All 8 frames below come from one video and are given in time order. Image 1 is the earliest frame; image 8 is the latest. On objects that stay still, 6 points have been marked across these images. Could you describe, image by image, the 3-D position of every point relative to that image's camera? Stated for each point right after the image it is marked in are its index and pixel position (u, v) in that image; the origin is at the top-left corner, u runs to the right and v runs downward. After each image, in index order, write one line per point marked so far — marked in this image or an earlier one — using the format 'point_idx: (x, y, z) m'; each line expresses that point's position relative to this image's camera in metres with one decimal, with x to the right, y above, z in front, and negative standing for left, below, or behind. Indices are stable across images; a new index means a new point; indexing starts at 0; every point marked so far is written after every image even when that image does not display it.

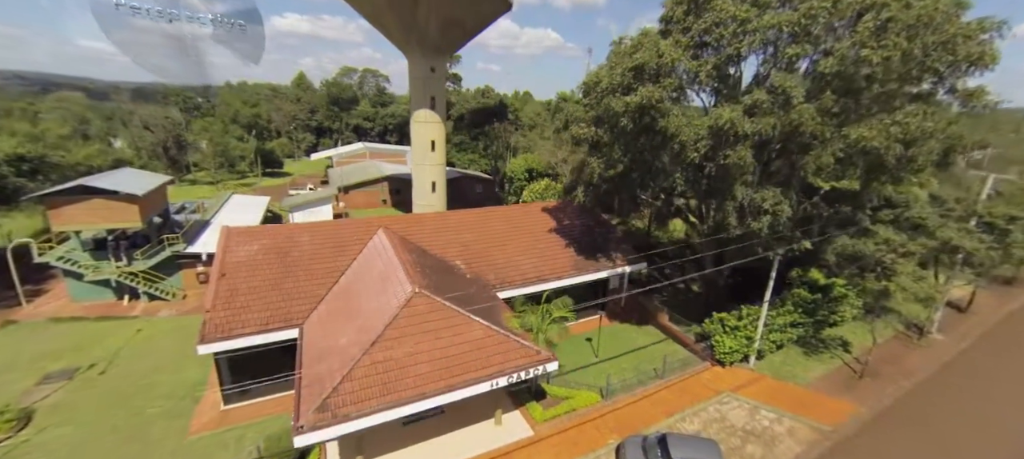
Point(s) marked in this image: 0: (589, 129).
0: (+2.5, +3.5, +14.6) m
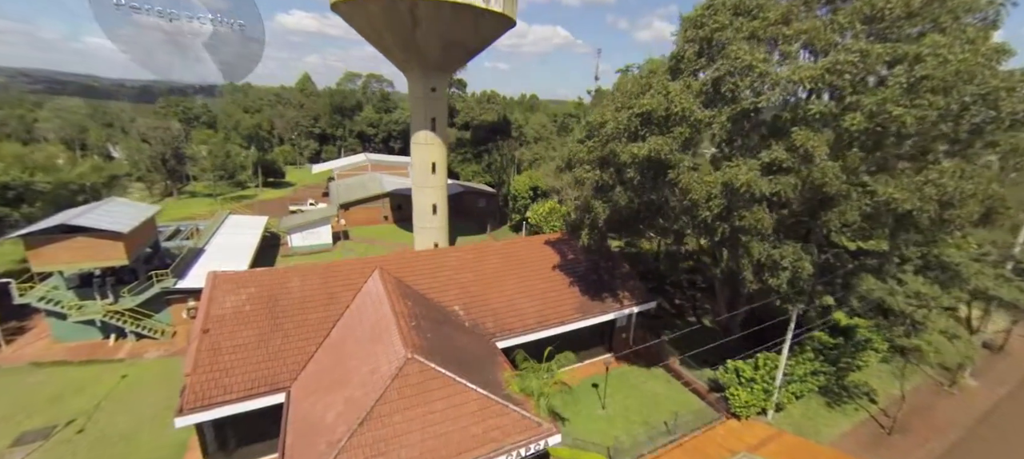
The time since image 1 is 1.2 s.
0: (+2.6, +1.9, +13.6) m
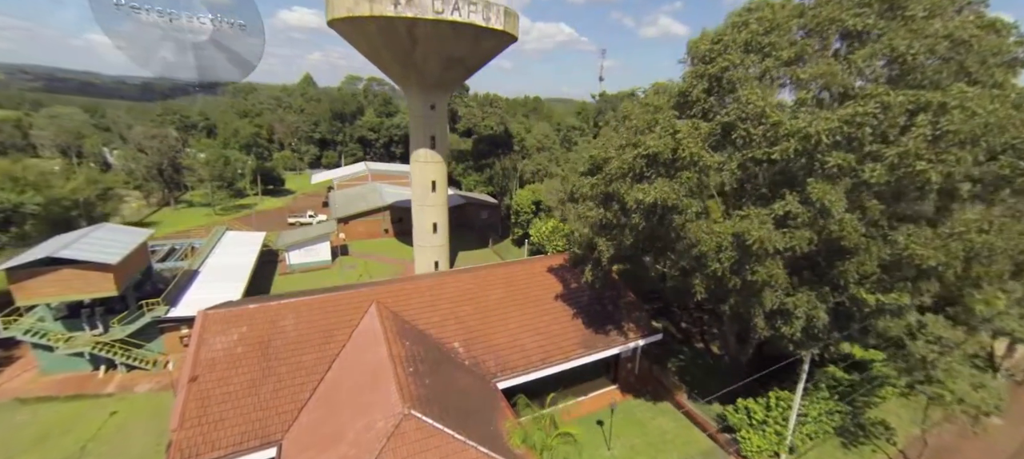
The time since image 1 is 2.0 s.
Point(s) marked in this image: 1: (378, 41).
0: (+2.6, +0.6, +13.0) m
1: (-6.1, +8.6, +18.3) m
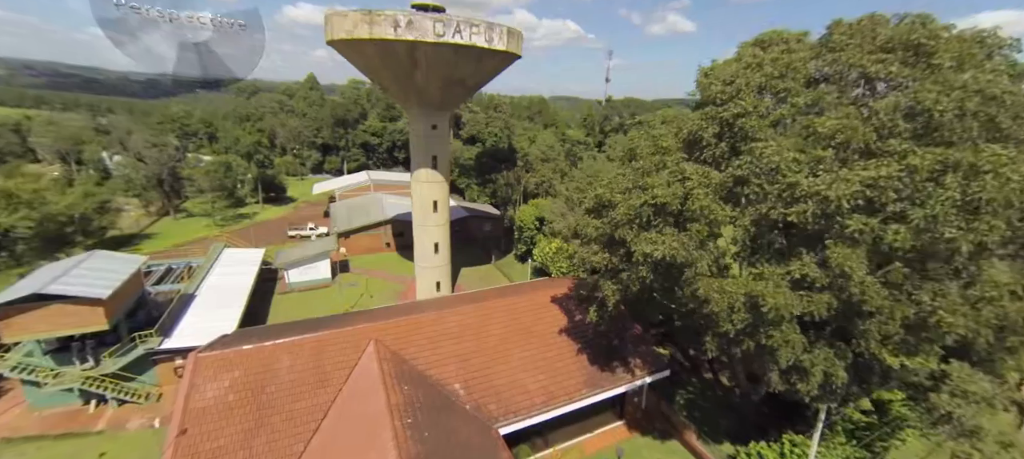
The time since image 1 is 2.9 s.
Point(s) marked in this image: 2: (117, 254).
0: (+2.8, -0.7, +12.4) m
1: (-5.9, +7.3, +17.6) m
2: (-16.8, -1.1, +17.1) m
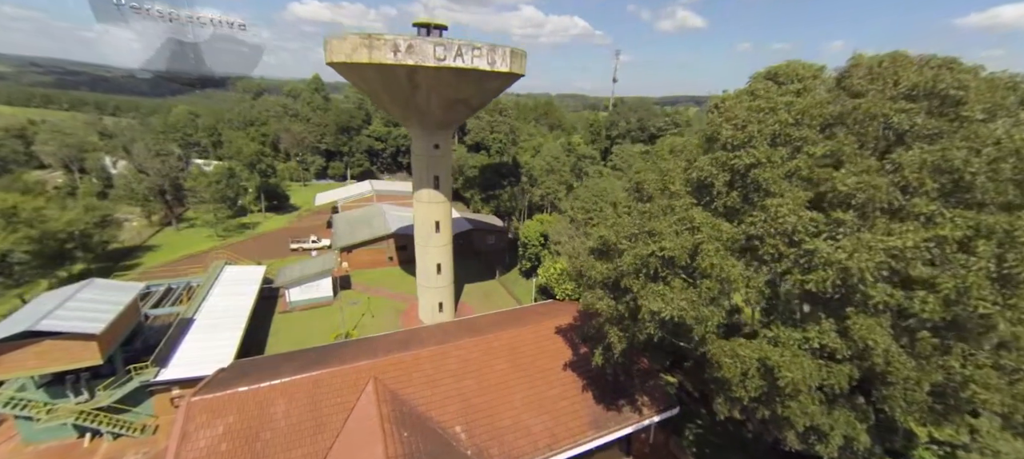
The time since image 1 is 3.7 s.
0: (+2.8, -2.0, +11.8) m
1: (-5.7, +6.2, +17.1) m
2: (-16.6, -2.2, +16.8) m
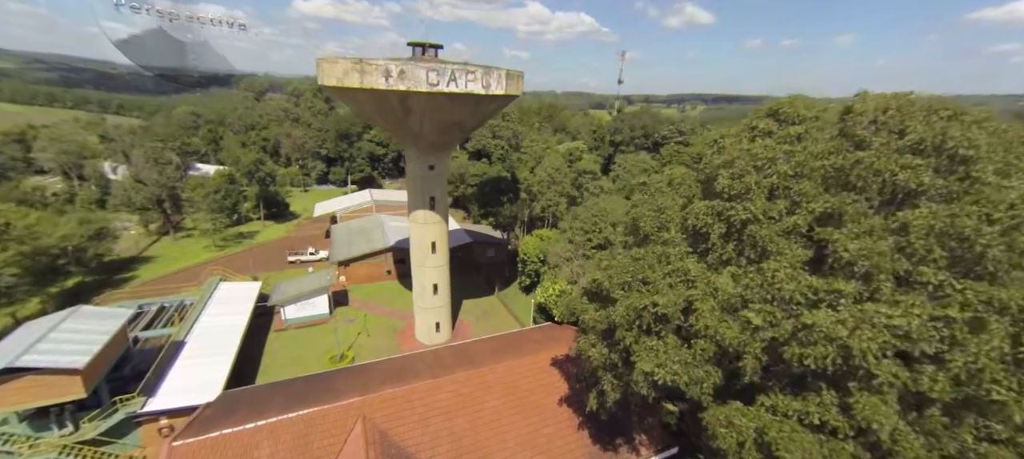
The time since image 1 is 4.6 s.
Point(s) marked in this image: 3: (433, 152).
0: (+2.6, -3.3, +11.3) m
1: (-5.9, +5.0, +16.6) m
2: (-16.8, -3.3, +16.5) m
3: (-3.8, +3.8, +19.5) m
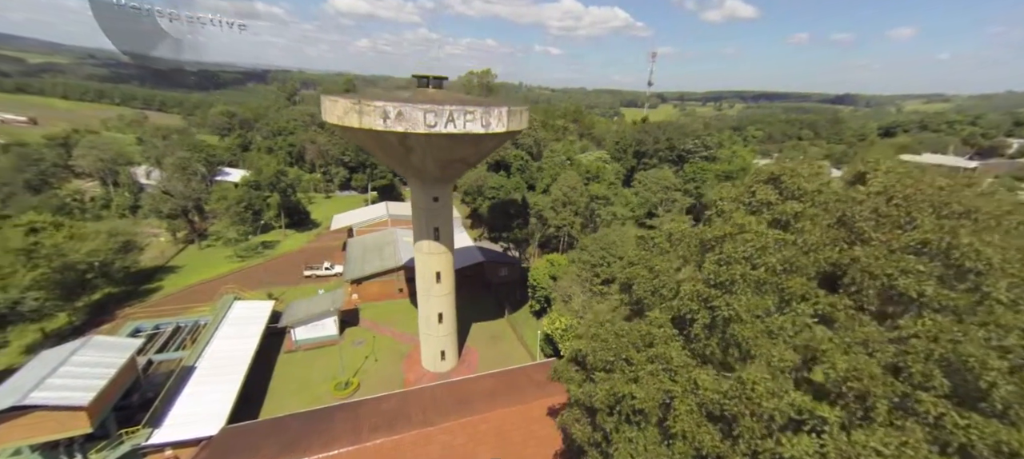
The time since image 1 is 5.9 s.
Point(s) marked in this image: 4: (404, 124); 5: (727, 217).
0: (+2.1, -5.2, +10.5) m
1: (-5.7, +3.4, +16.3) m
2: (-16.9, -4.6, +17.0) m
3: (-3.5, +2.1, +19.1) m
4: (-3.9, +3.9, +14.8) m
5: (+5.6, +0.2, +10.1) m
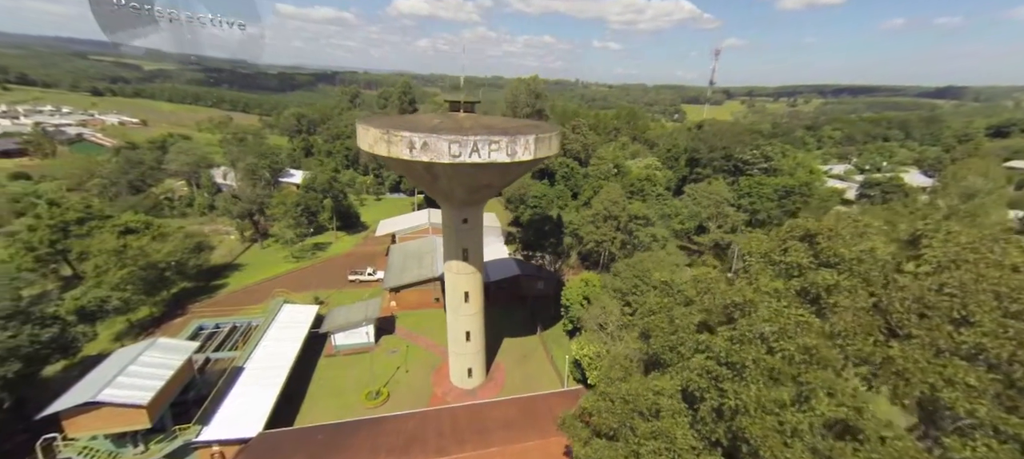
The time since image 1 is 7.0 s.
0: (+2.1, -6.5, +10.0) m
1: (-4.7, +2.4, +16.6) m
2: (-15.9, -5.2, +18.9) m
3: (-2.2, +1.0, +19.1) m
4: (-3.1, +2.8, +15.0) m
5: (+5.6, -1.2, +9.1) m
